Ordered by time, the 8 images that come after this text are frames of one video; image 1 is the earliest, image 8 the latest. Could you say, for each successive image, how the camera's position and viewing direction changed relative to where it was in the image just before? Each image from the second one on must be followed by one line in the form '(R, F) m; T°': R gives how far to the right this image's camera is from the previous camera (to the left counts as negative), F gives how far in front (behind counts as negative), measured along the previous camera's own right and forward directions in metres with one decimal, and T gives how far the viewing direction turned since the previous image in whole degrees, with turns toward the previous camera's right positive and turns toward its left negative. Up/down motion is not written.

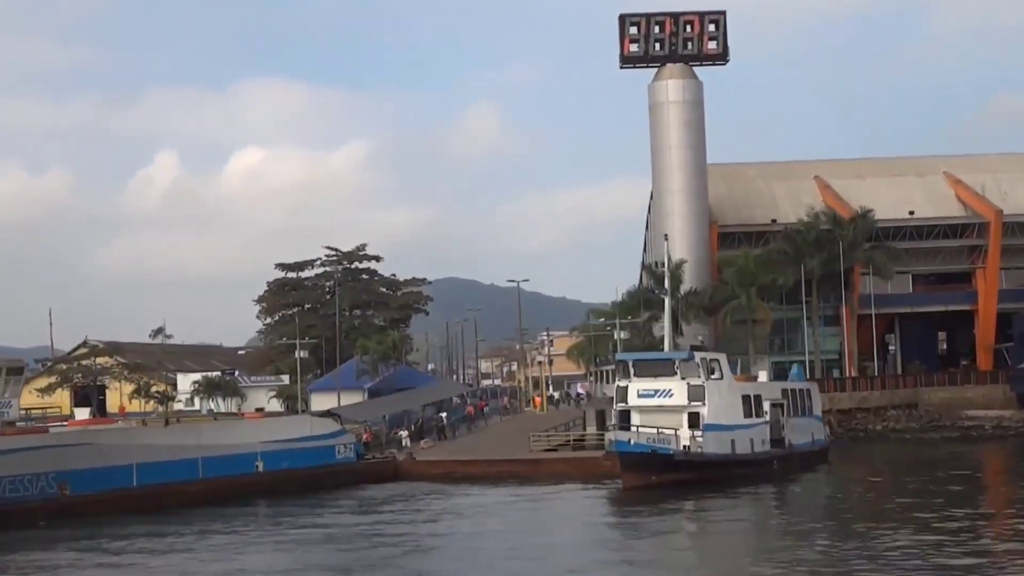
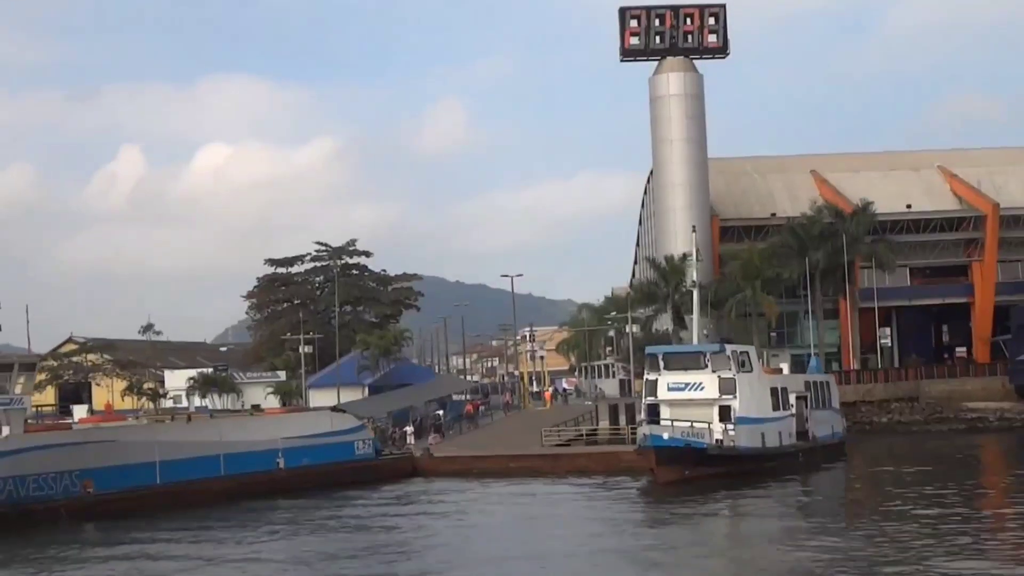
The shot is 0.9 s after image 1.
(-1.8, +0.4) m; +1°
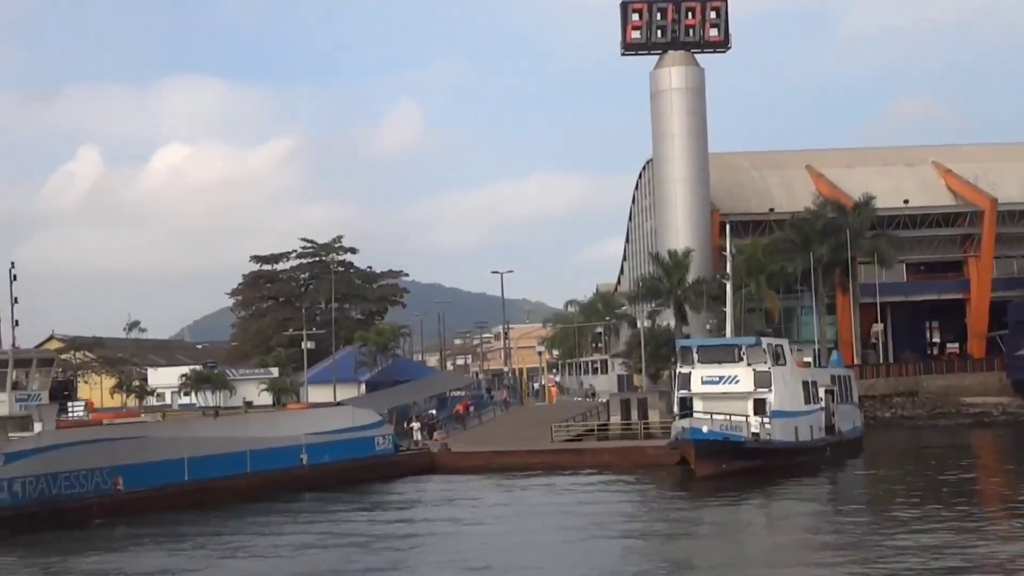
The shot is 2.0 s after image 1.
(-2.1, +0.6) m; +2°
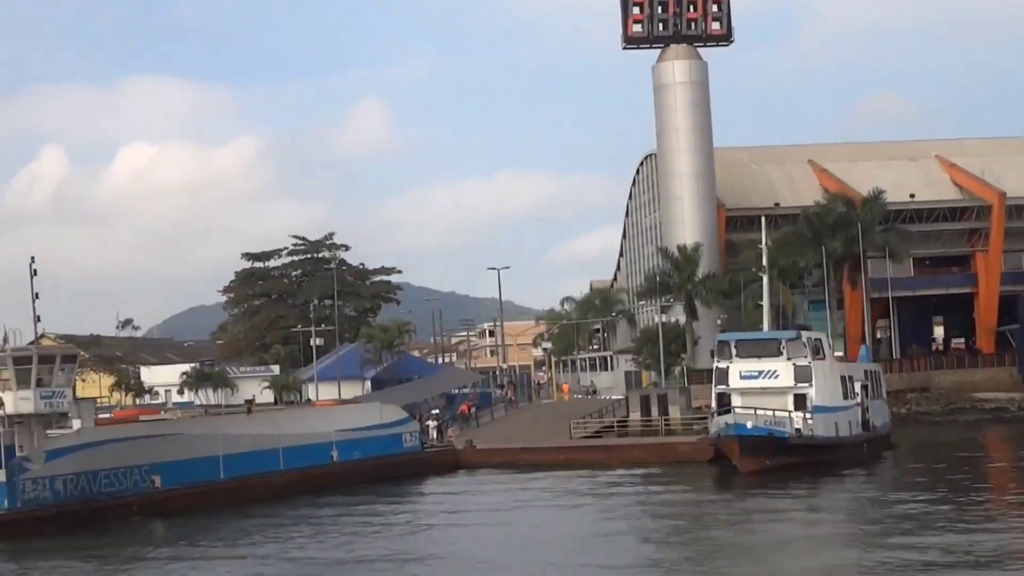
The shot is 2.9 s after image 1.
(-1.9, +0.6) m; +1°
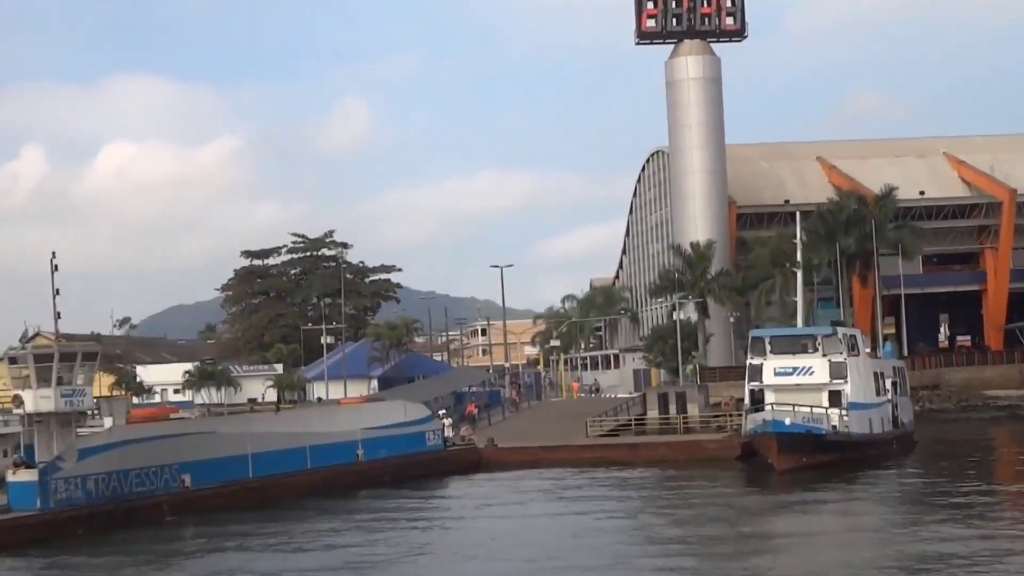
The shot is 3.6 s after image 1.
(-1.4, +0.6) m; +1°
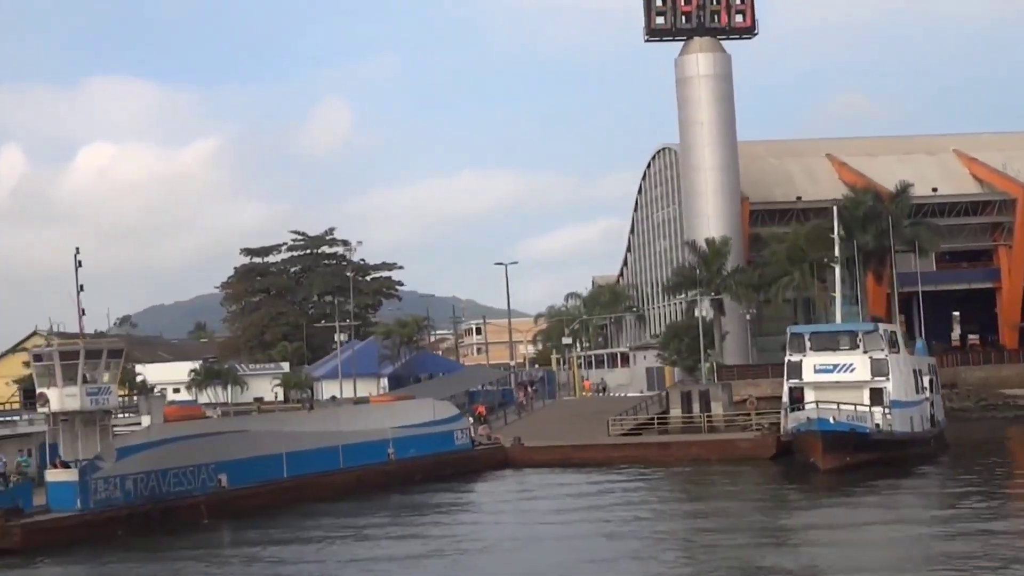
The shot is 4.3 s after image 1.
(-1.5, +0.7) m; +1°
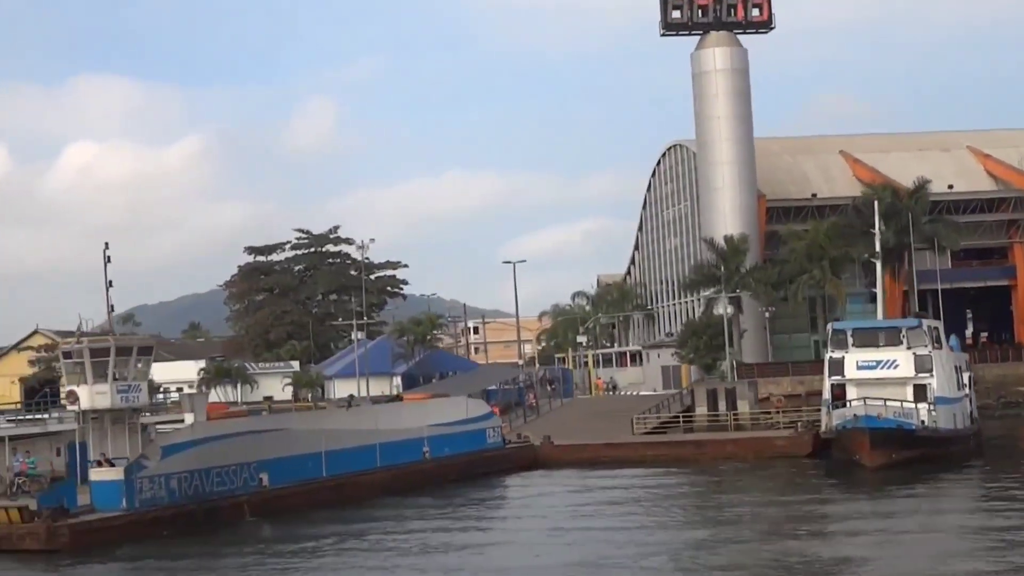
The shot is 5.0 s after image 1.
(-1.4, +0.6) m; +1°
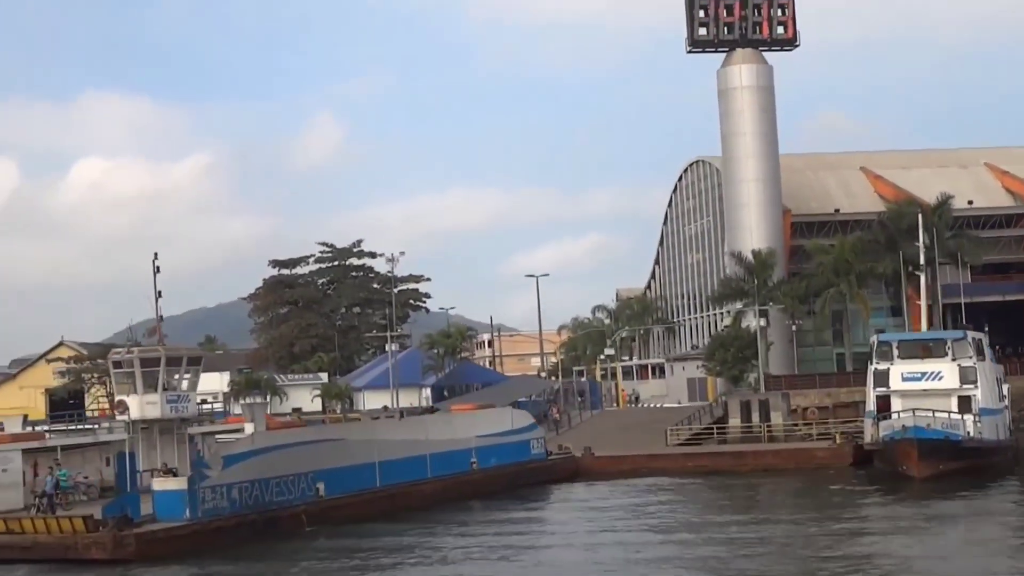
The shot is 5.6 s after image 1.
(-1.3, -0.9) m; 0°
